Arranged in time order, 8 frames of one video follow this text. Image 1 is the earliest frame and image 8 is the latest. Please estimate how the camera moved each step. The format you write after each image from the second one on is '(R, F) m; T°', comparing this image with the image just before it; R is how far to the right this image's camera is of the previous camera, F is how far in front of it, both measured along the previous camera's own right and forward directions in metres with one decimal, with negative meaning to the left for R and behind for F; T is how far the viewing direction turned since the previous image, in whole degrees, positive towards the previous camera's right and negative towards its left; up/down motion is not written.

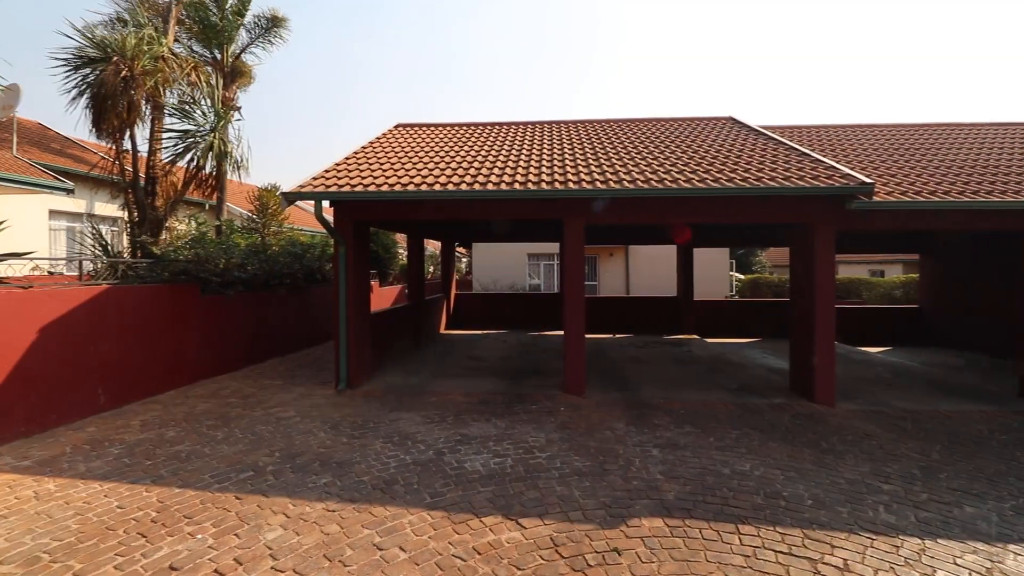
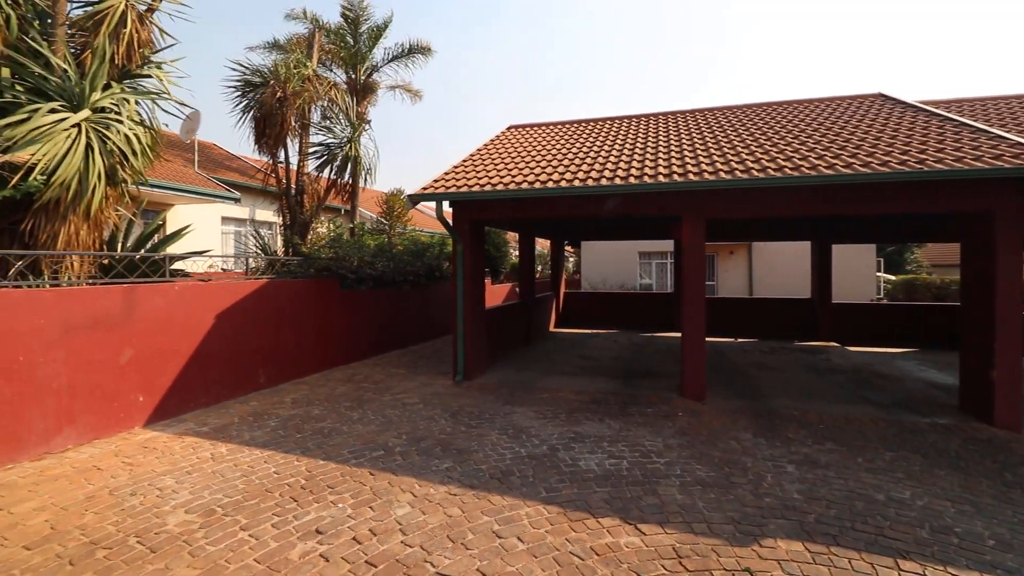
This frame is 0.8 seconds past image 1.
(-0.1, 0.0) m; -13°
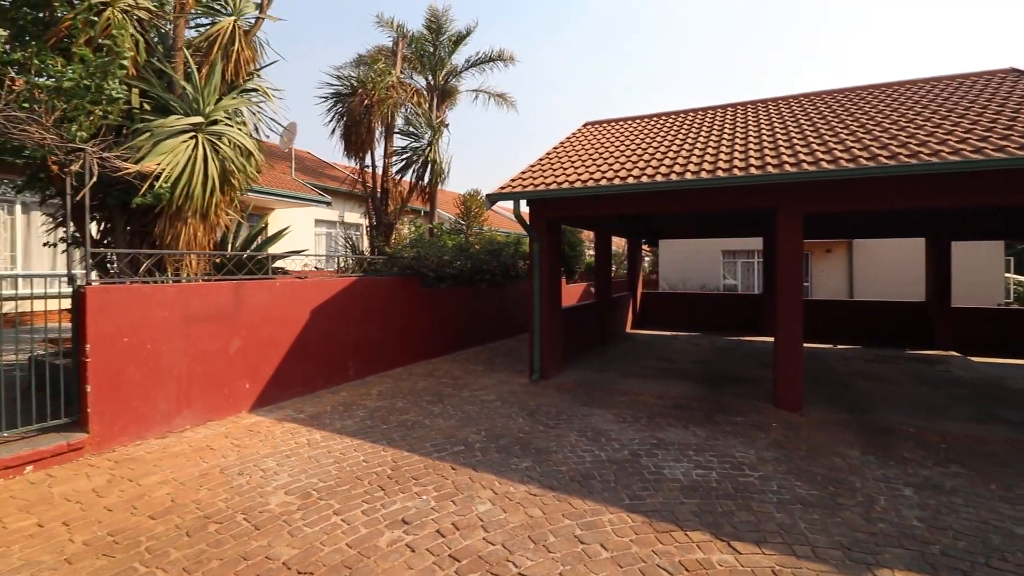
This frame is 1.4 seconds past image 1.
(-0.1, +0.1) m; -9°
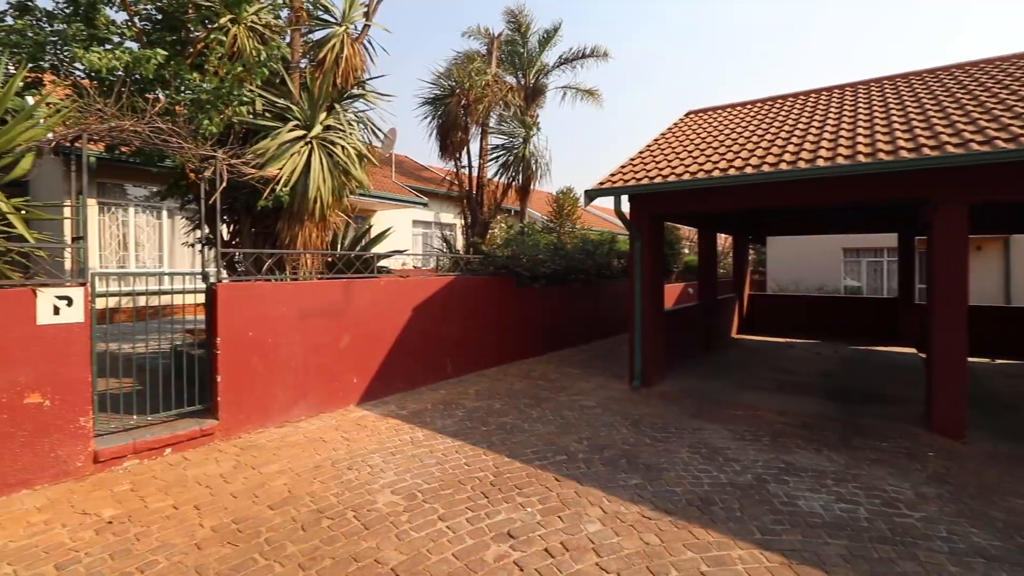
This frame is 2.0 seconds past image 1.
(-0.2, +0.3) m; -10°
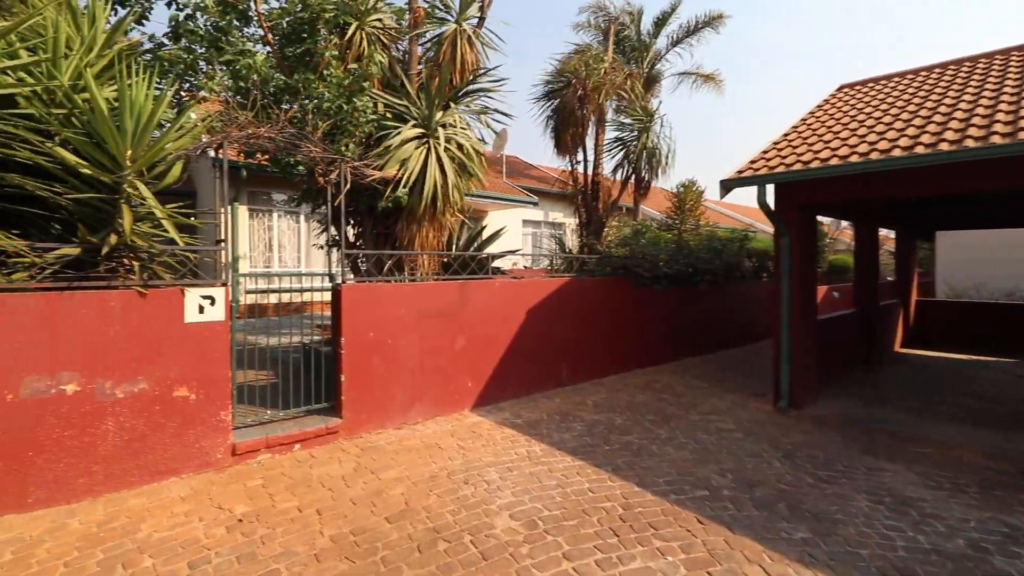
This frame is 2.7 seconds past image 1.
(-0.2, +0.5) m; -12°
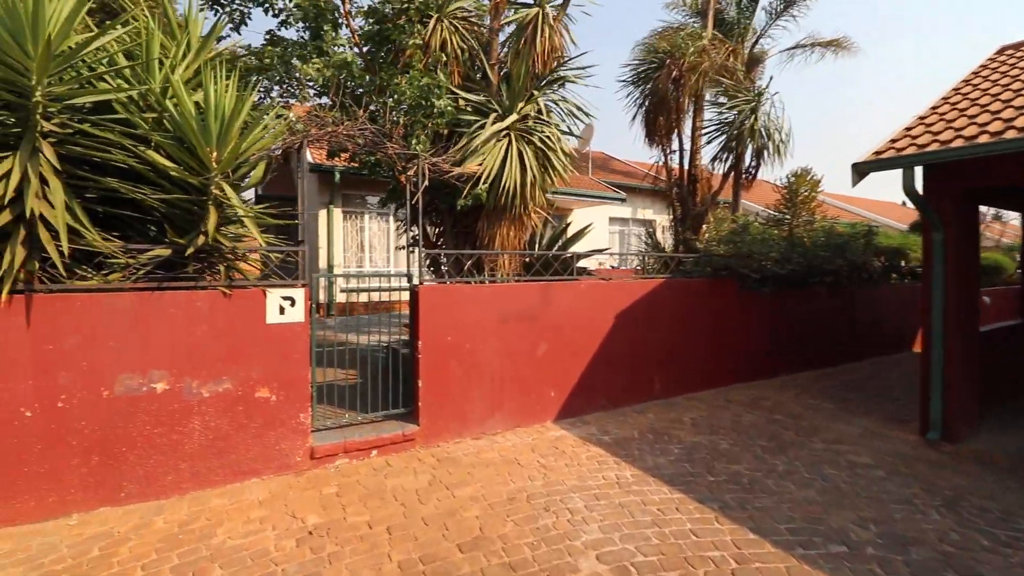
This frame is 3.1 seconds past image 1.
(0.0, +0.5) m; -10°
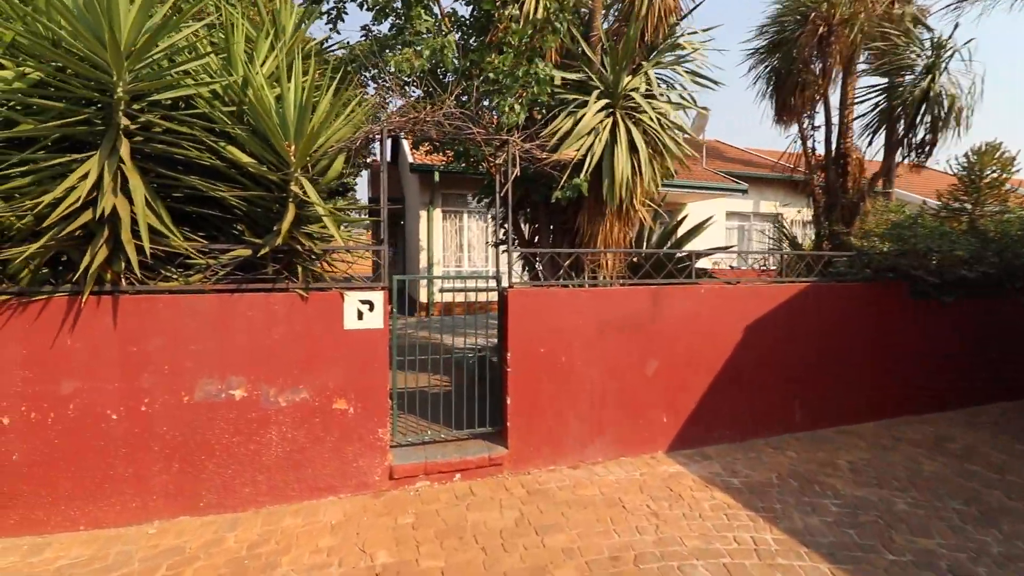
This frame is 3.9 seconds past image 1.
(0.0, +0.8) m; -12°
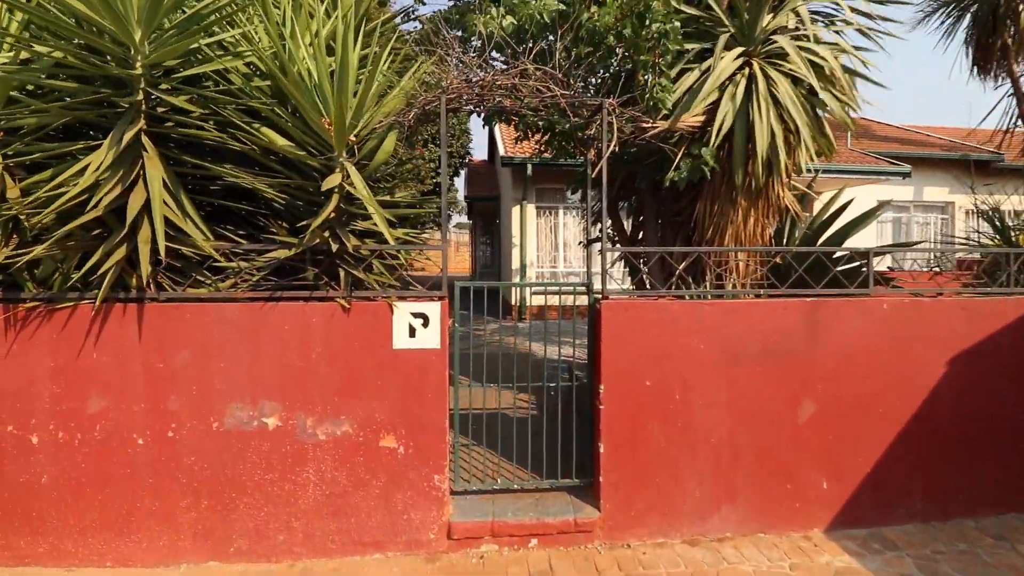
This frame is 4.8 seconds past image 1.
(0.0, +1.1) m; -12°
